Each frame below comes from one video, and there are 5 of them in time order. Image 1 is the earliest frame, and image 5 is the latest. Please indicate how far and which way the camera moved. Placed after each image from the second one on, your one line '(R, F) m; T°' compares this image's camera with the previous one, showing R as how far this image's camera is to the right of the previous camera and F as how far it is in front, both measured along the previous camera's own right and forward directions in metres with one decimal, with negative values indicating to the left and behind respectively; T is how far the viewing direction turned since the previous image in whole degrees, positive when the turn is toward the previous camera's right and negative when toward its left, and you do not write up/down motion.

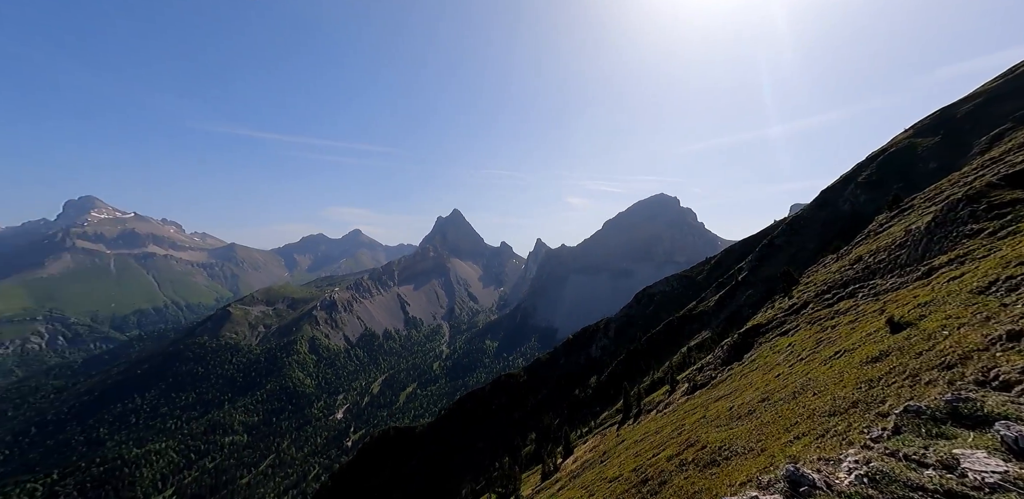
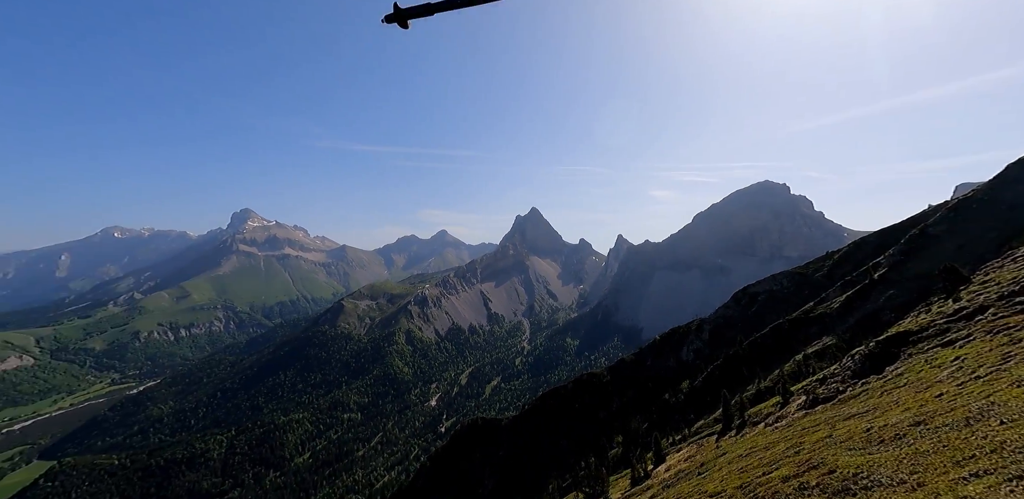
(-0.4, +0.9) m; -10°
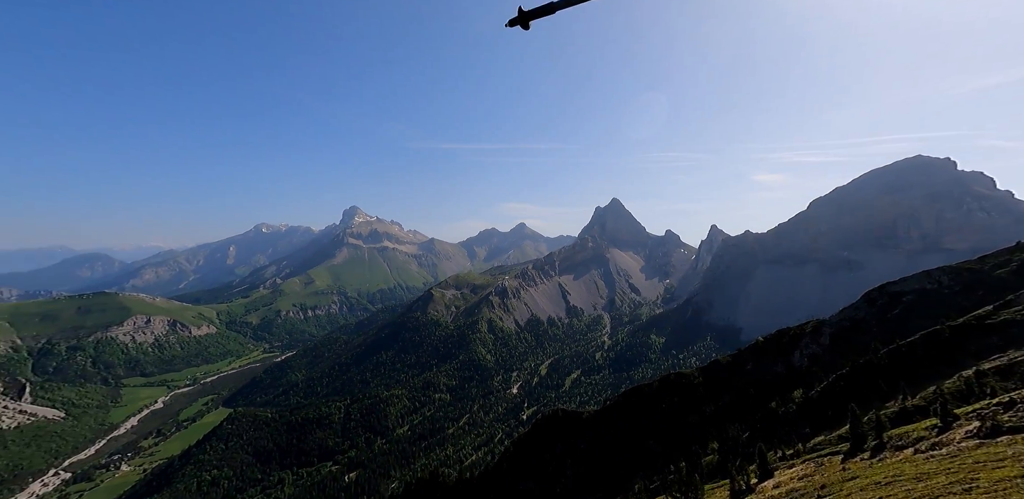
(-0.7, +1.3) m; -9°
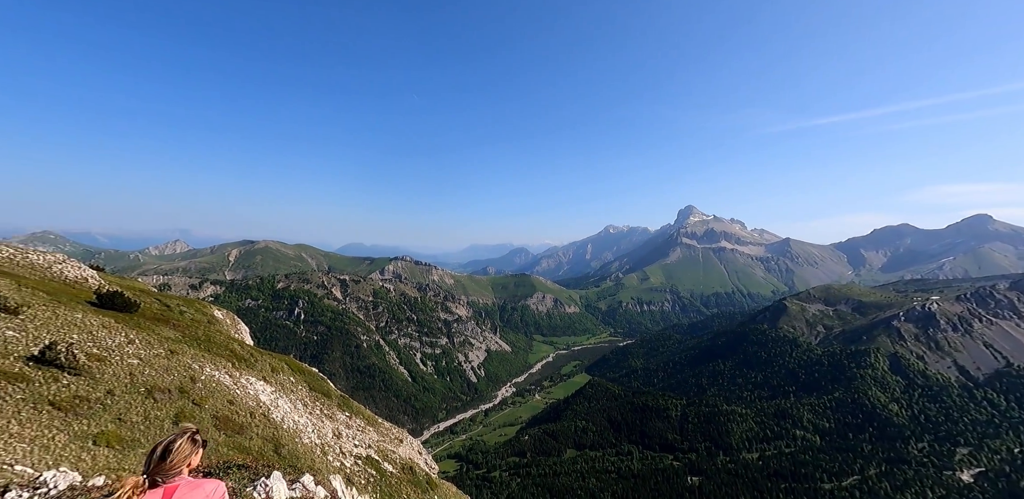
(-14.3, +16.2) m; -39°
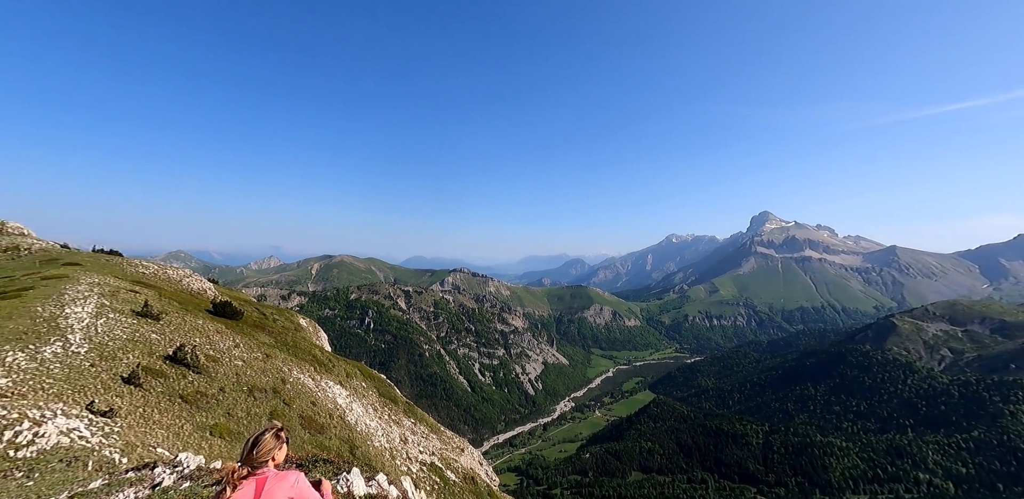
(-2.1, +9.8) m; -7°
